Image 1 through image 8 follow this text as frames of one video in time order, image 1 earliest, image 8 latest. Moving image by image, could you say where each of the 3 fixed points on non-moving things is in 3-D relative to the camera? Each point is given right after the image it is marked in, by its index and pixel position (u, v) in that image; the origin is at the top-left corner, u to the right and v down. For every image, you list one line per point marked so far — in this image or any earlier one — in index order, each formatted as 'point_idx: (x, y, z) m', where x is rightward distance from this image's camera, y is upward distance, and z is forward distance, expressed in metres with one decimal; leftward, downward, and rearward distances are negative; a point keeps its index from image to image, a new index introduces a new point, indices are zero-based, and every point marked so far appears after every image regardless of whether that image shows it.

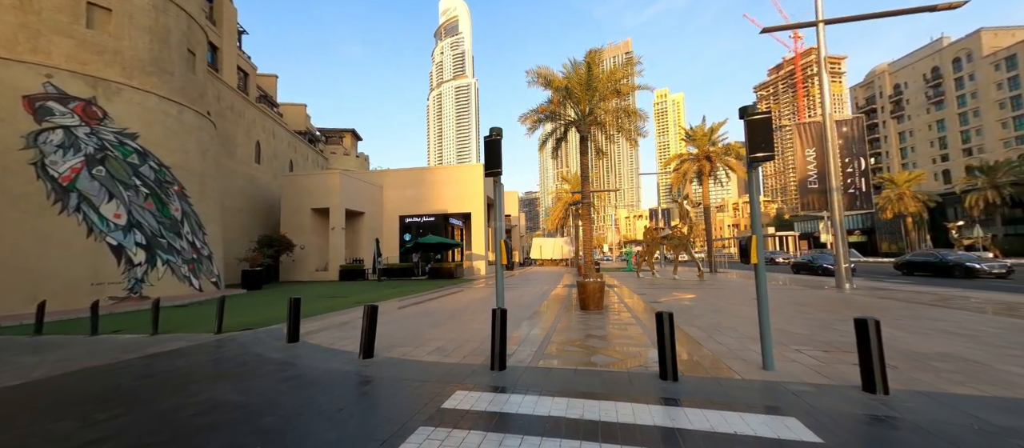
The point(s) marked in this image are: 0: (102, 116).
0: (-14.3, +3.9, +12.5) m
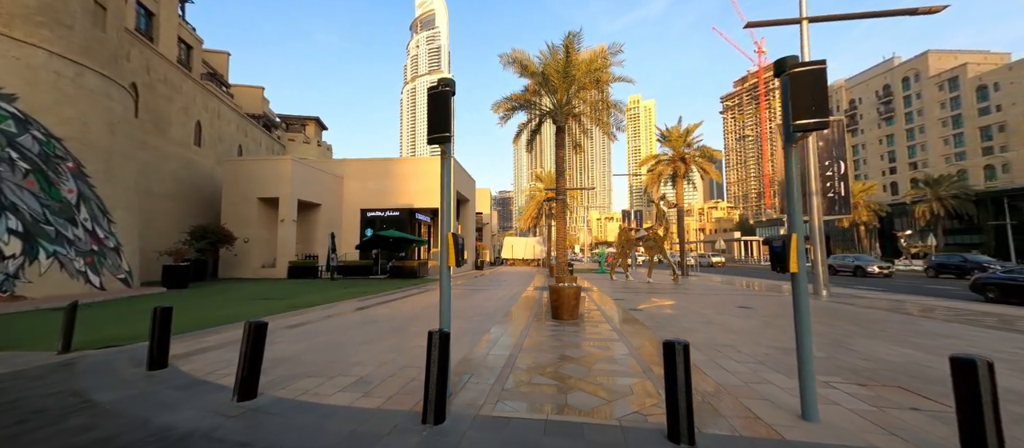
0: (-15.2, +4.4, +9.8) m
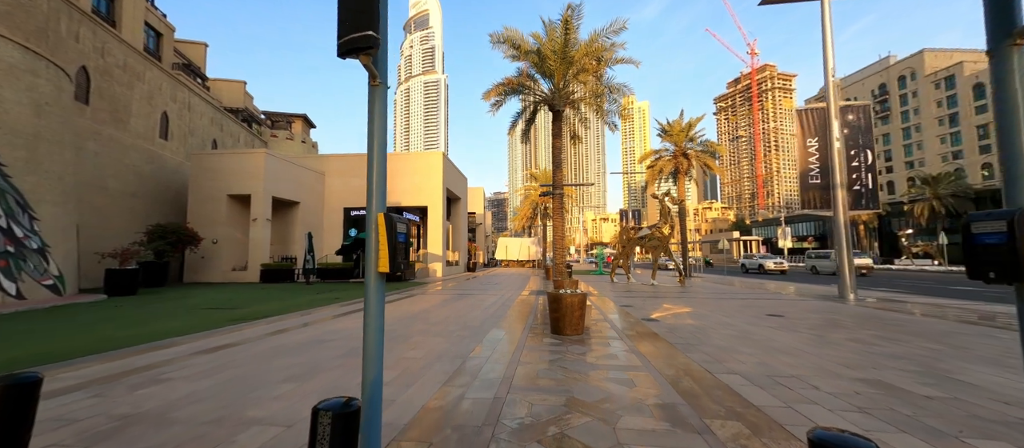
0: (-15.5, +4.5, +7.9) m
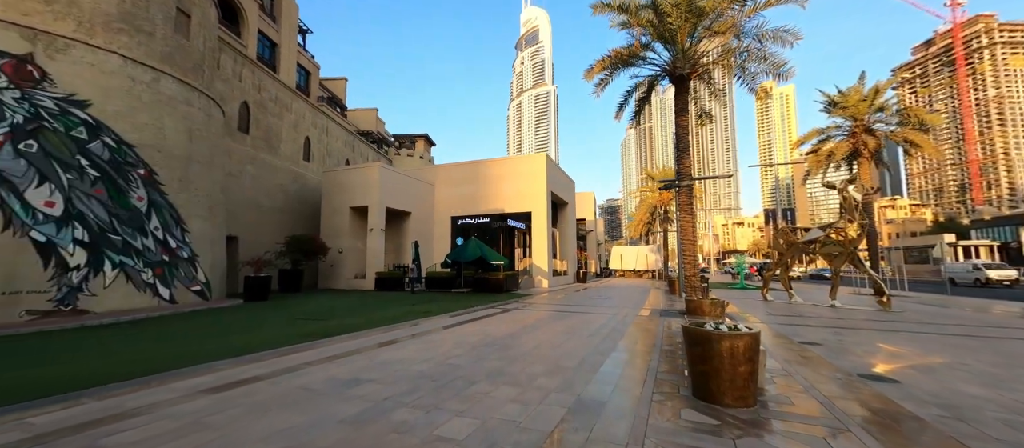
0: (-13.2, +4.1, +10.0) m
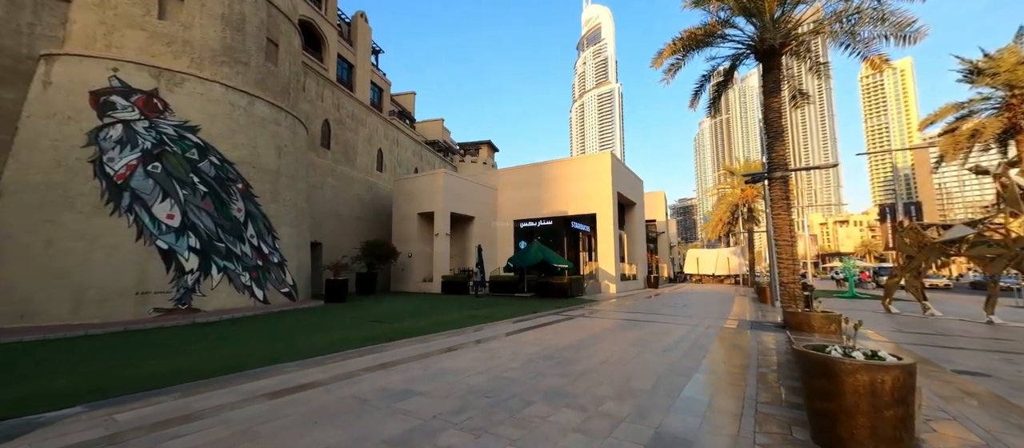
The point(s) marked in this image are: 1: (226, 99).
0: (-11.5, +3.8, +11.8) m
1: (-10.5, +4.6, +13.1) m
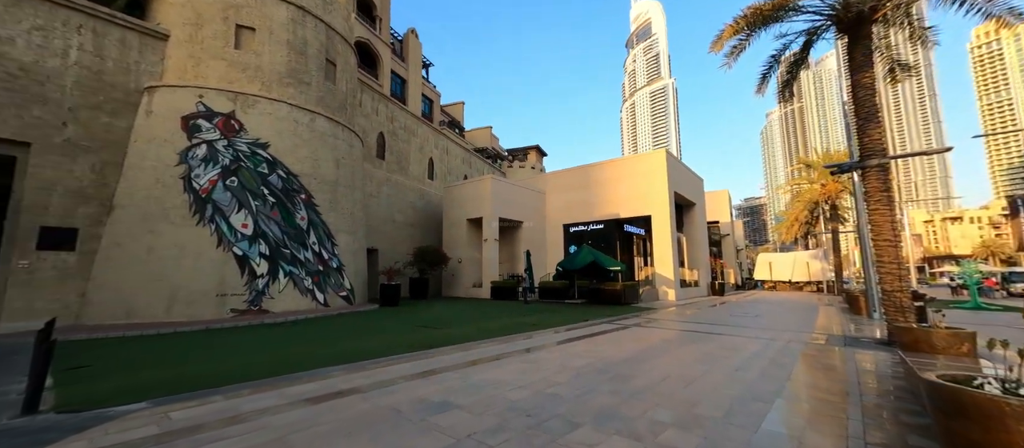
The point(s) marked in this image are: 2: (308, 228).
0: (-9.9, +3.5, +13.0) m
1: (-8.8, +4.3, +14.2) m
2: (-8.0, -0.2, +14.0) m
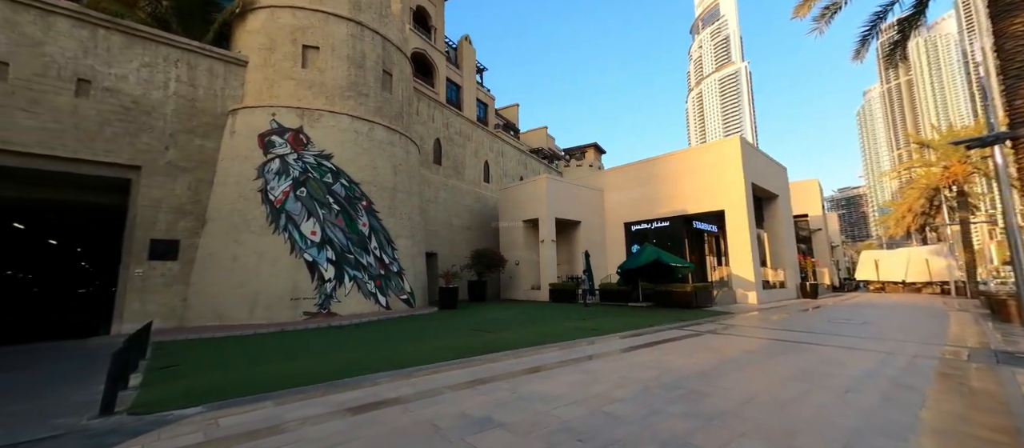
0: (-8.0, +3.2, +13.9) m
1: (-6.7, +4.0, +15.0) m
2: (-5.8, -0.4, +14.6) m
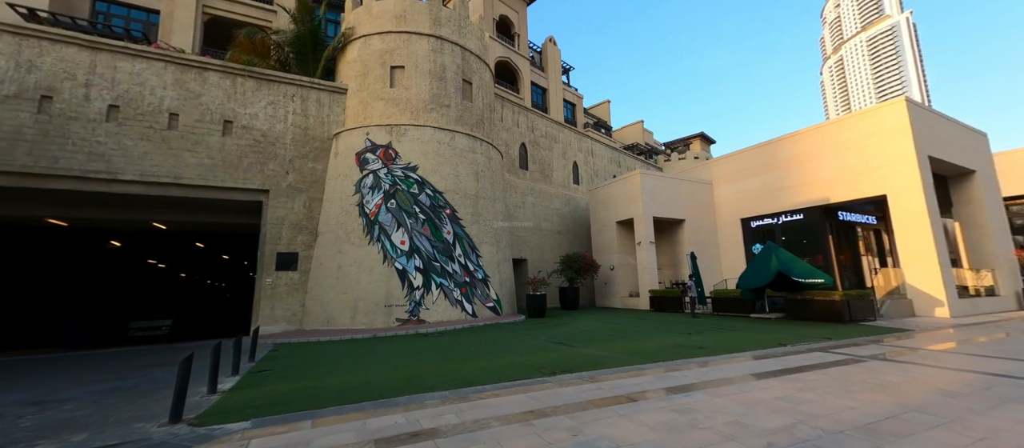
0: (-4.8, +2.8, +14.7) m
1: (-3.3, +3.7, +15.4) m
2: (-2.4, -0.7, +14.7) m
